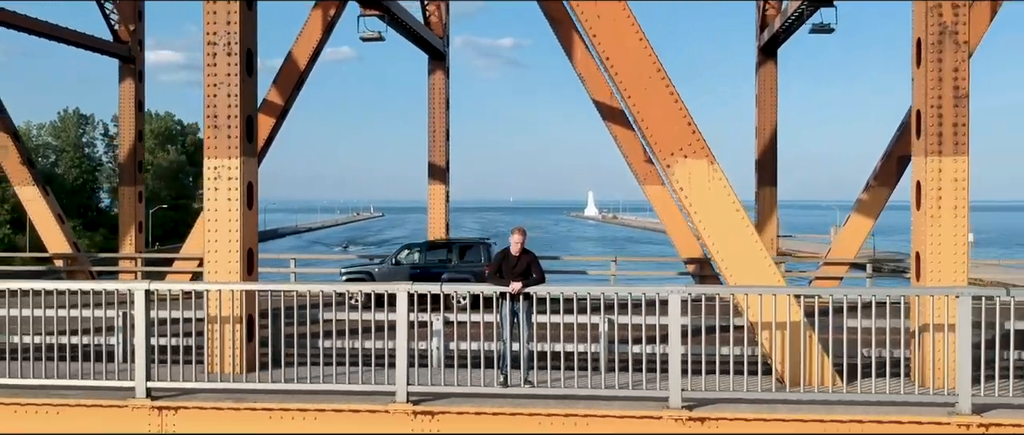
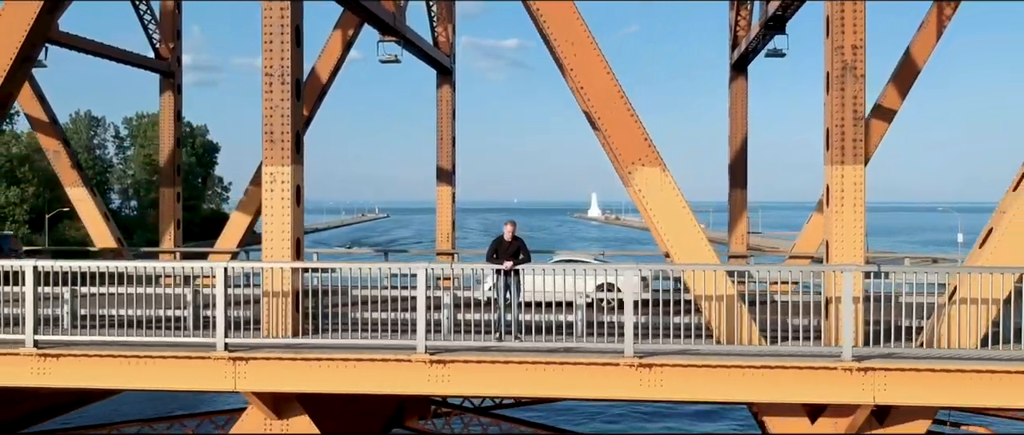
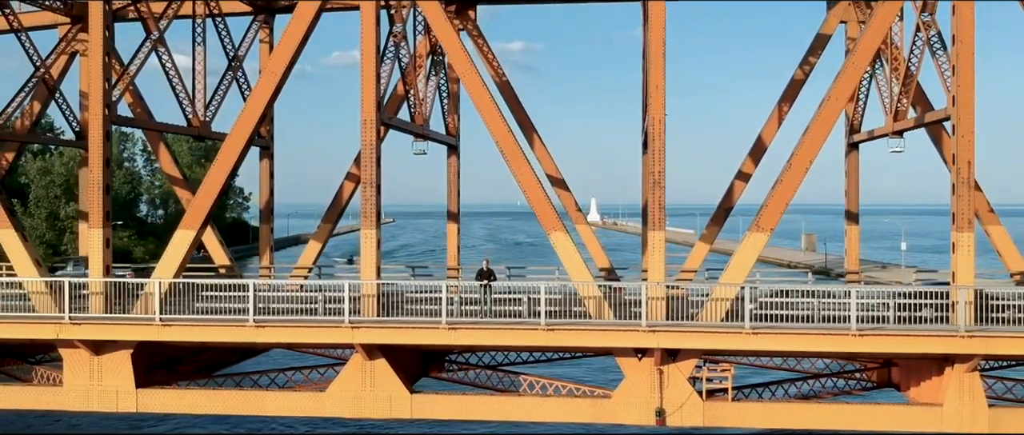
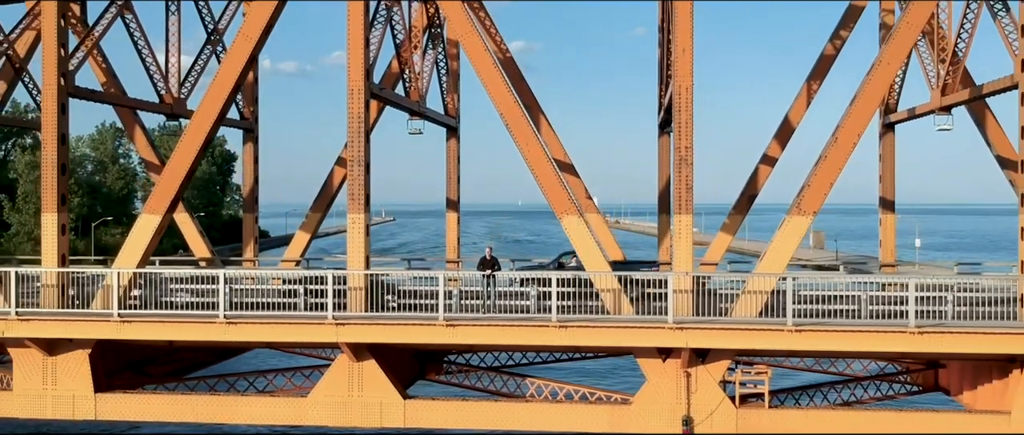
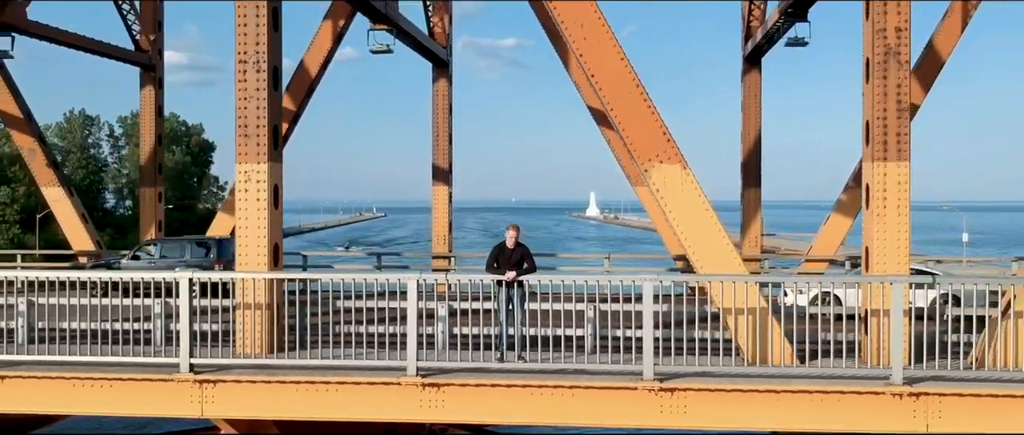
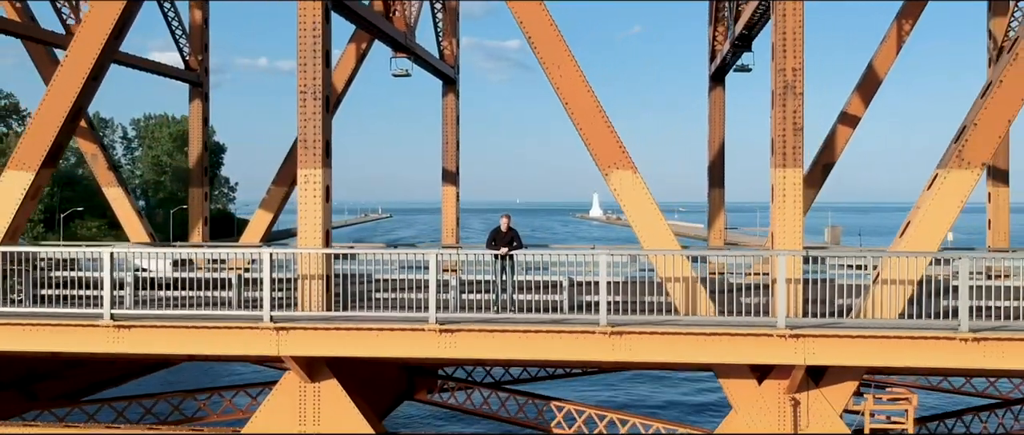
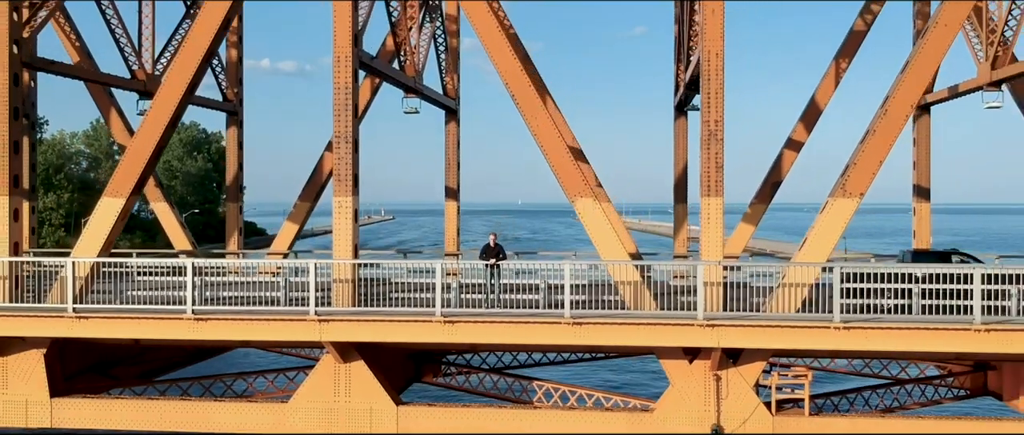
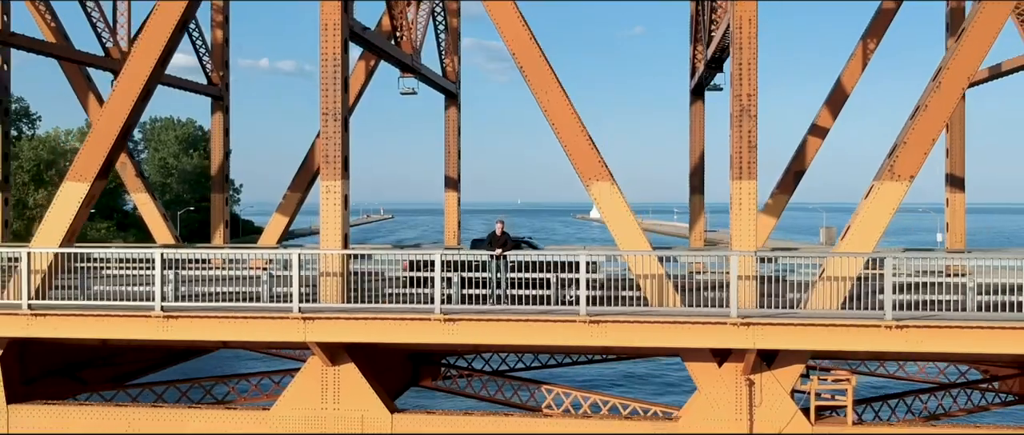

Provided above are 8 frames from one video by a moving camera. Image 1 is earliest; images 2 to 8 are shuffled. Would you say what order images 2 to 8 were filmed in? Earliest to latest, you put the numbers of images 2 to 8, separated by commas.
5, 2, 6, 8, 7, 4, 3
